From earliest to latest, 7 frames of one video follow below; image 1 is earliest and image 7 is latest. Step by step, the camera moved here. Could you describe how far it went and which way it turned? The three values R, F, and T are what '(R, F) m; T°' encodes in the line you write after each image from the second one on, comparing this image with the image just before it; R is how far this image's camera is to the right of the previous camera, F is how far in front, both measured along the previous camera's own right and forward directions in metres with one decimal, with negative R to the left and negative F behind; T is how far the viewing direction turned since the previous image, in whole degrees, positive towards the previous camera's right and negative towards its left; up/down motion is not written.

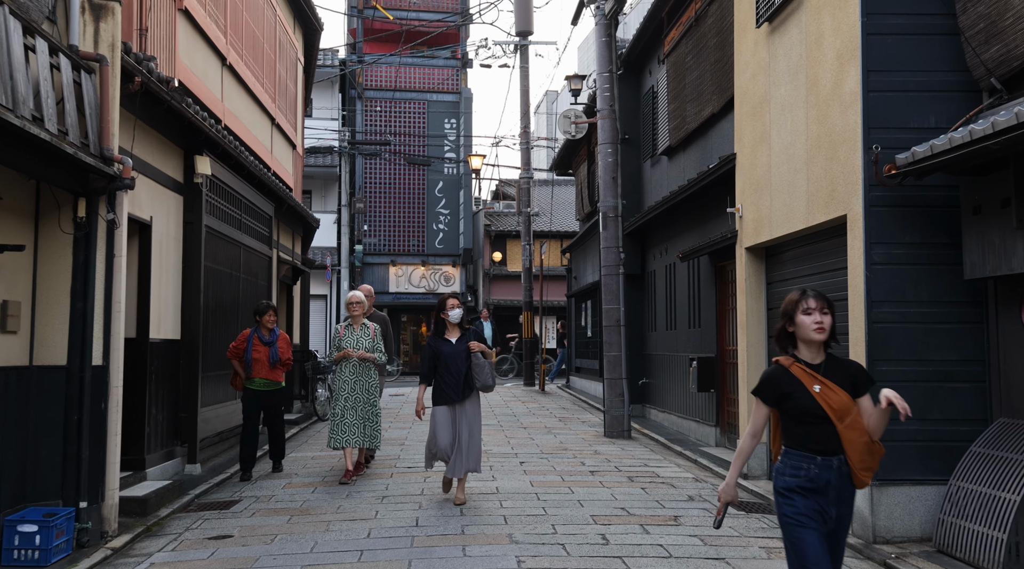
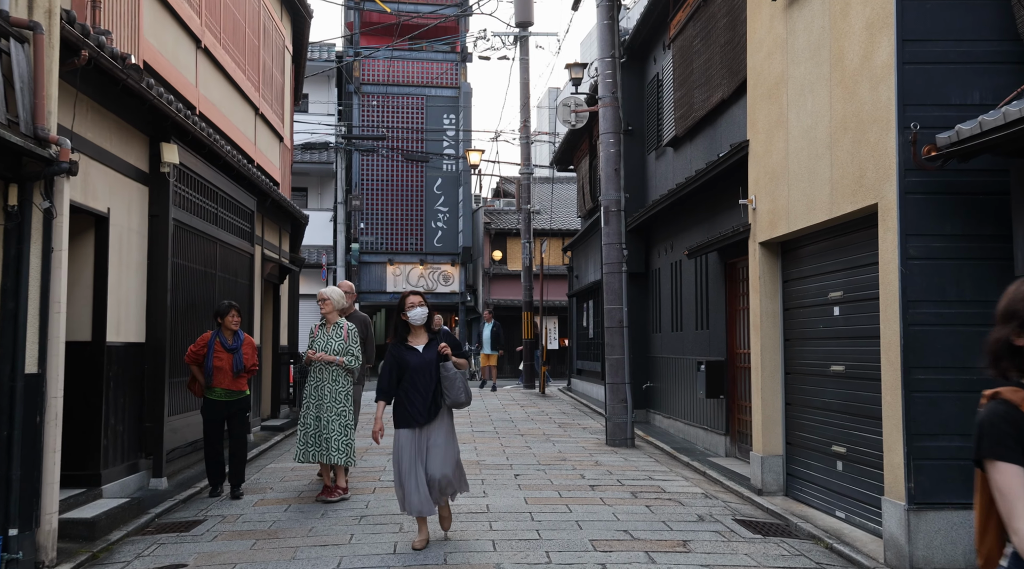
(+0.1, +0.7) m; 0°
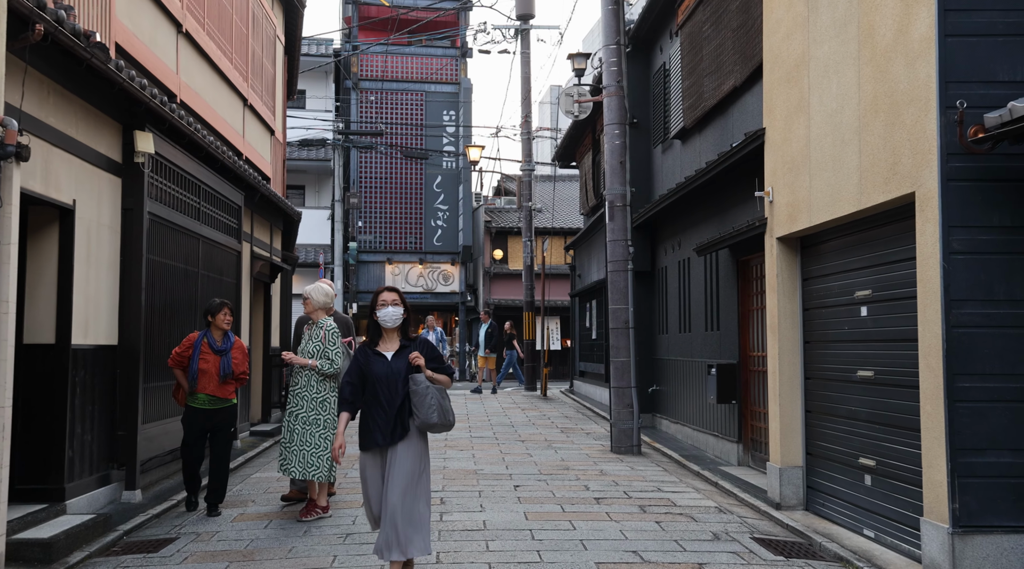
(0.0, +0.6) m; 0°
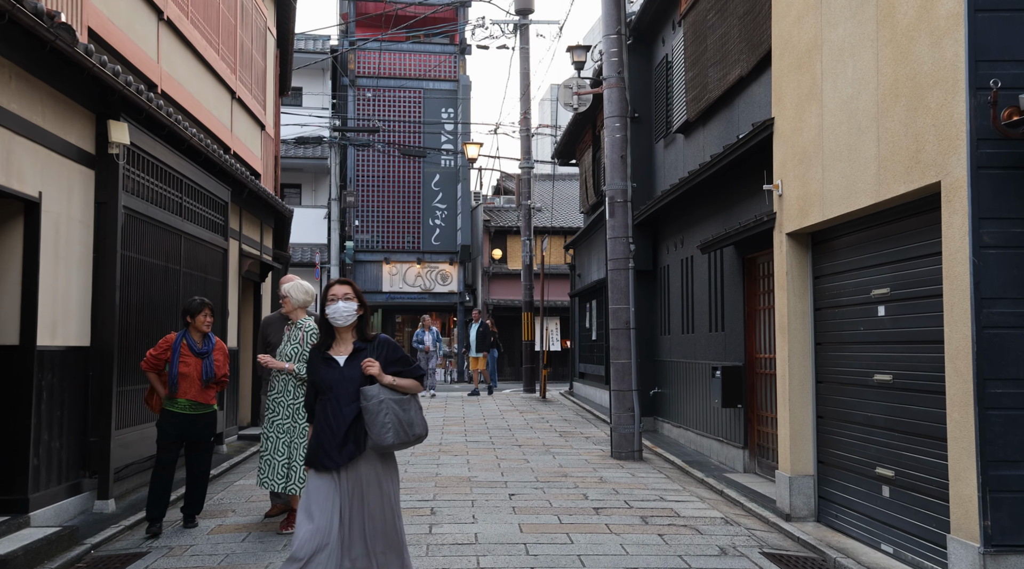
(+0.1, +0.4) m; 0°
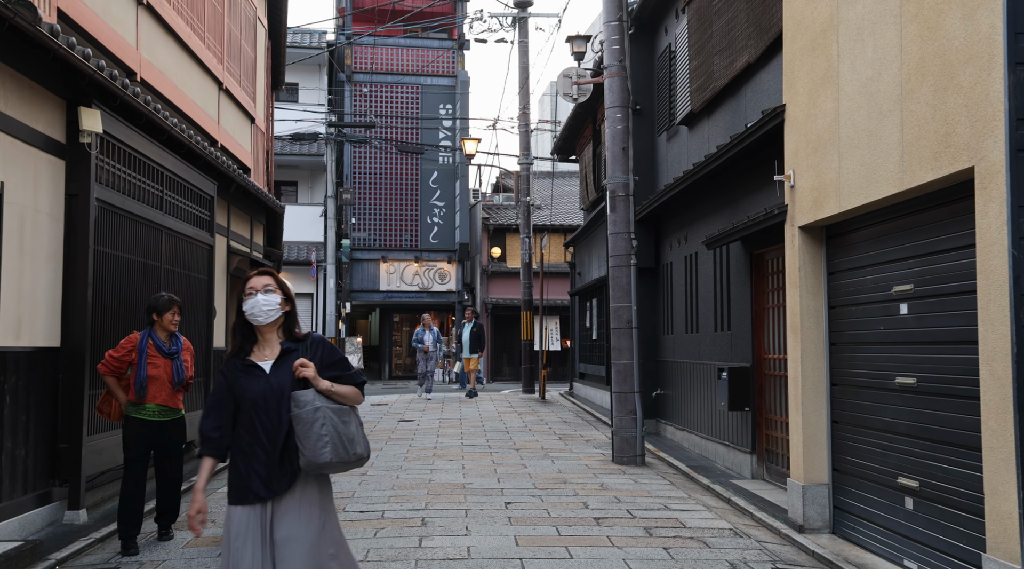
(0.0, +0.4) m; 0°
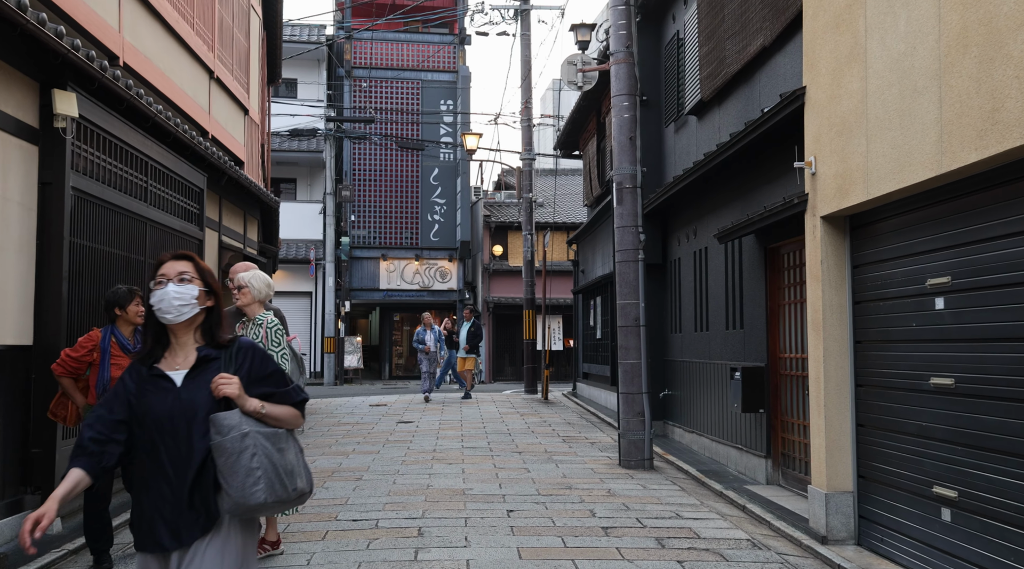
(0.0, +0.4) m; 0°
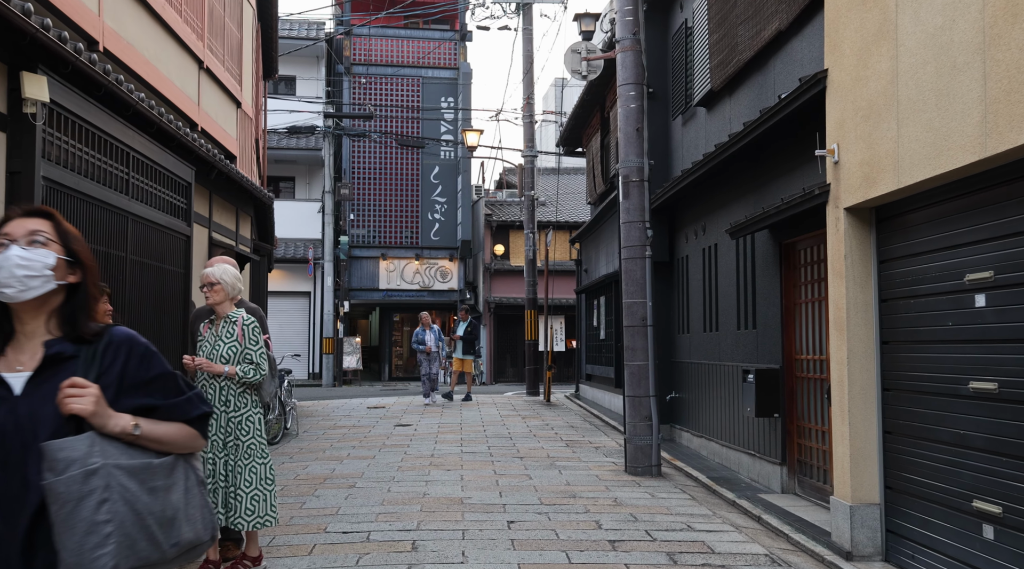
(0.0, +0.4) m; 0°
